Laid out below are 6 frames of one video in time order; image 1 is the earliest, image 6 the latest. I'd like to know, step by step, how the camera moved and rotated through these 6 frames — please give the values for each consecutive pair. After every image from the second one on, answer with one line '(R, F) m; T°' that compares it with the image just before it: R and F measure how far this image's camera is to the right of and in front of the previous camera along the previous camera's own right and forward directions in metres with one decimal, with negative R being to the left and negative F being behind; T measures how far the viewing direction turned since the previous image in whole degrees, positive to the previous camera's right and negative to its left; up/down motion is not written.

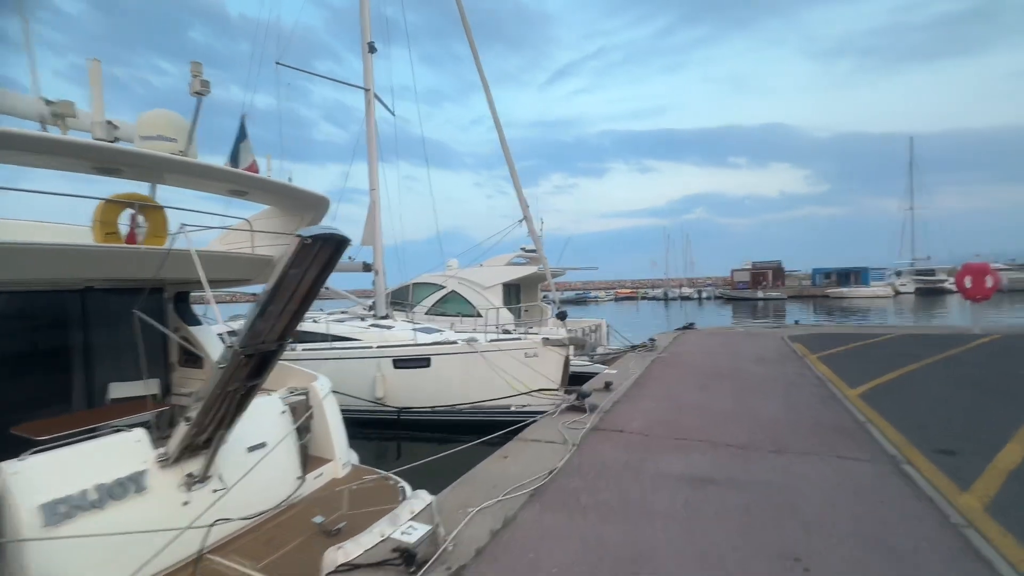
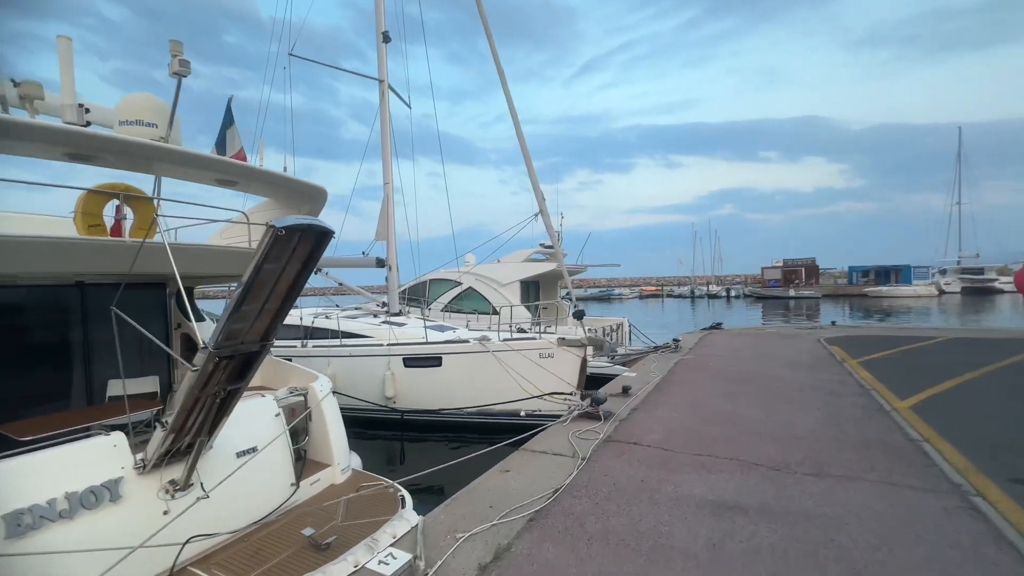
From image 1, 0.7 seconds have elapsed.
(+0.2, +0.4) m; -3°
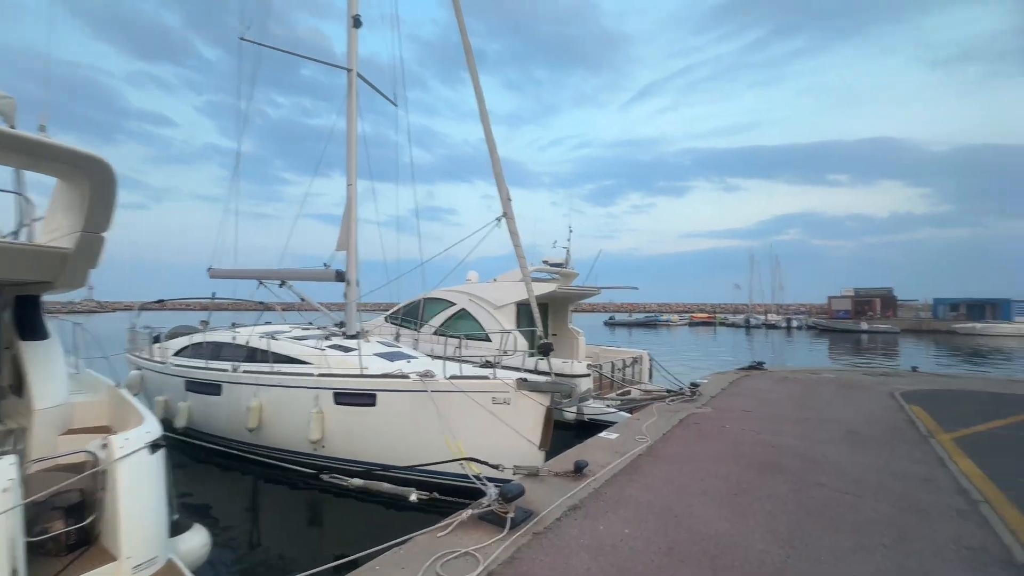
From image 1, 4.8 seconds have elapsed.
(+1.4, +1.9) m; -6°
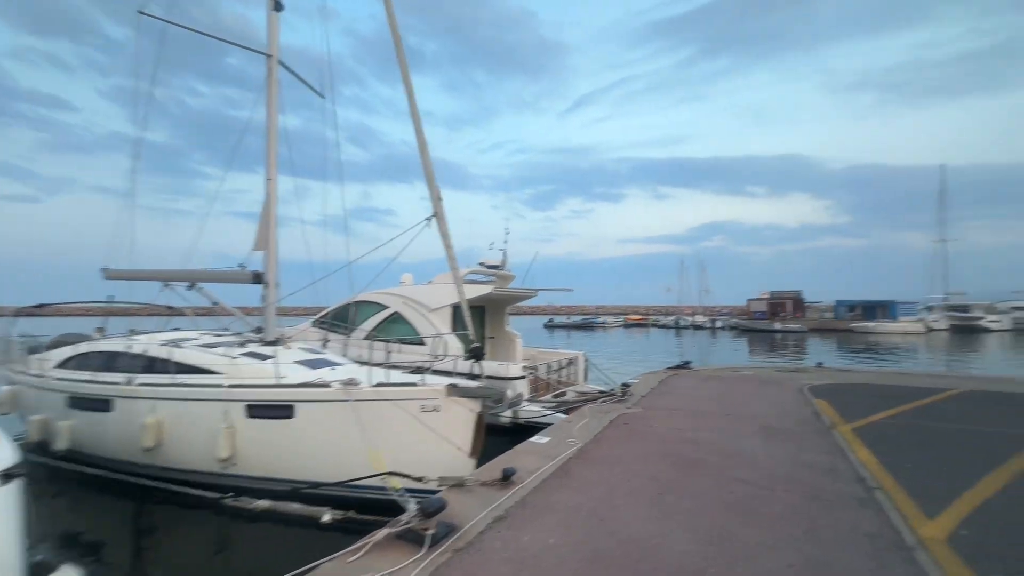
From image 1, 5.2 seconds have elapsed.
(+0.1, +0.2) m; +7°
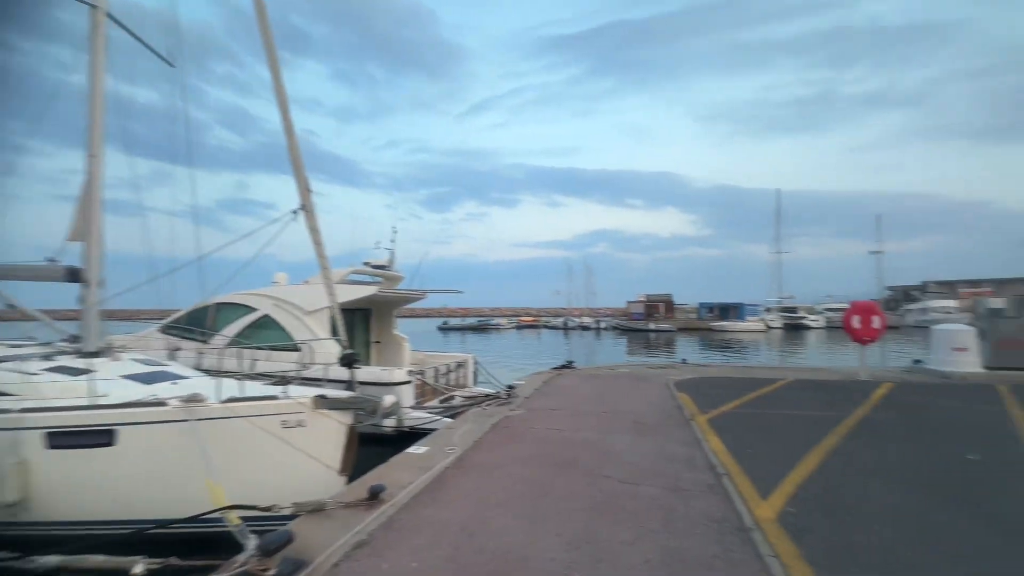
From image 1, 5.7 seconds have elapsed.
(+0.2, +0.2) m; +13°
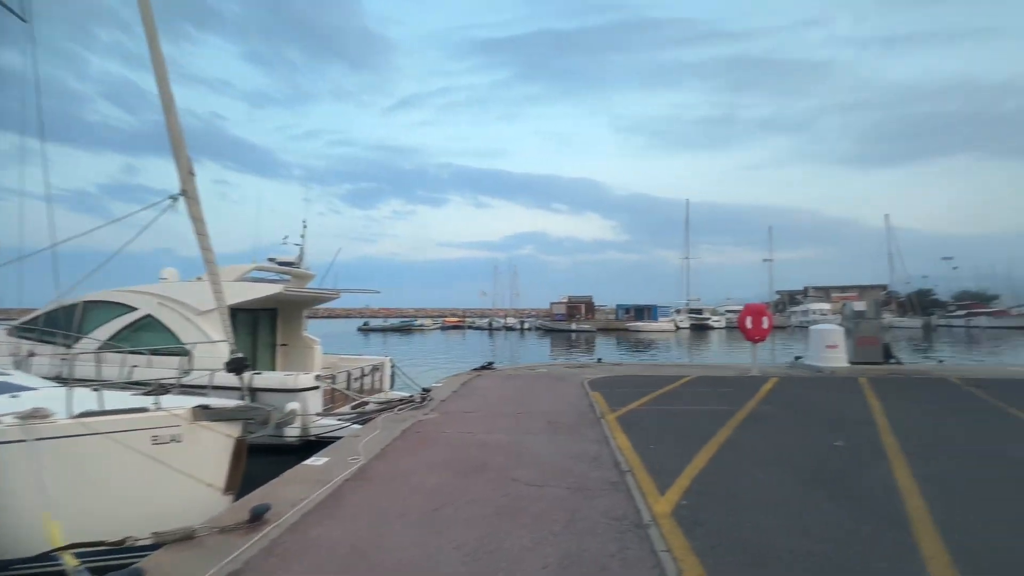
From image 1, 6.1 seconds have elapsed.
(+0.2, +0.1) m; +9°
